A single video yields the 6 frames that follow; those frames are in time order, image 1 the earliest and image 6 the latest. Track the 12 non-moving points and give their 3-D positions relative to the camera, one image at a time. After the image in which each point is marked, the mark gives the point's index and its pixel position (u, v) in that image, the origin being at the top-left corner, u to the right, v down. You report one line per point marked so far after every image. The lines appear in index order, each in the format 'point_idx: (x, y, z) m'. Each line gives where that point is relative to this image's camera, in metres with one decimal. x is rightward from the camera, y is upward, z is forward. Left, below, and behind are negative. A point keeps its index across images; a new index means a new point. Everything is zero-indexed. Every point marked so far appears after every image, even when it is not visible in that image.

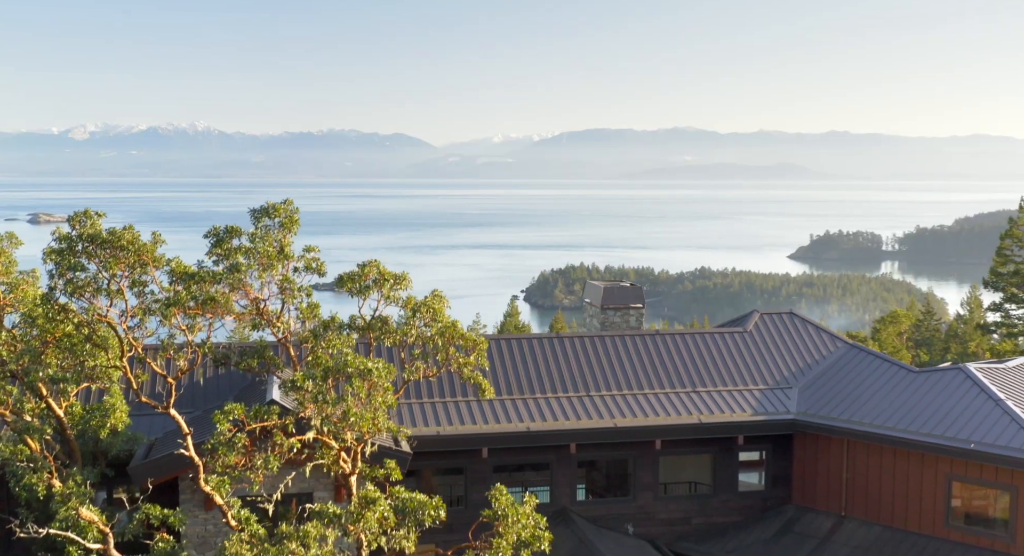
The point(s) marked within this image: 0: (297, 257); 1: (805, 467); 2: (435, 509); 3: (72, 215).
0: (-2.7, +0.3, +11.6) m
1: (+5.6, -3.6, +17.9) m
2: (-0.9, -2.7, +10.9) m
3: (-5.8, +0.8, +12.3) m
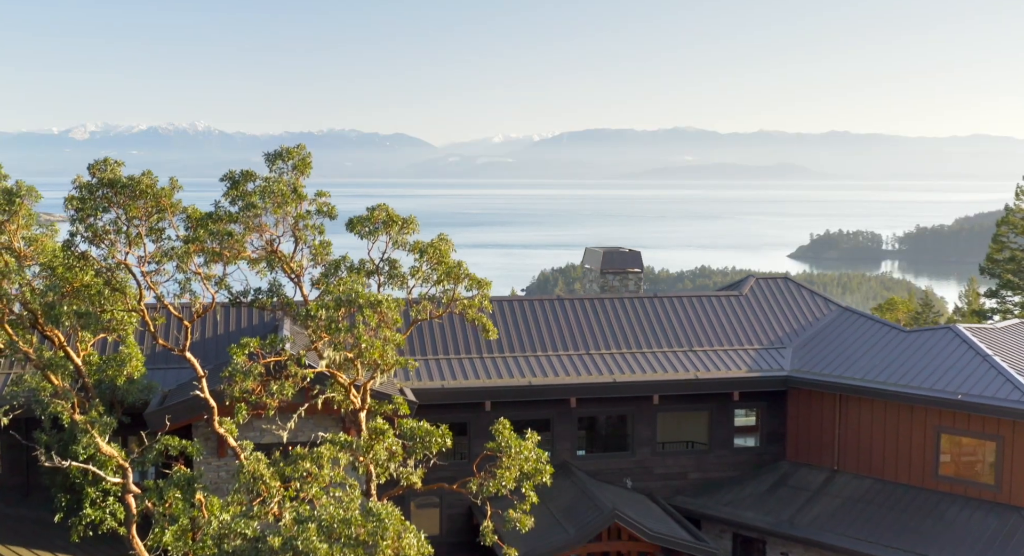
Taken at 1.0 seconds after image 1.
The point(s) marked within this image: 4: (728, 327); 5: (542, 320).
0: (-2.6, +1.0, +12.1) m
1: (+5.6, -2.8, +18.4) m
2: (-0.9, -1.9, +11.4) m
3: (-5.8, +1.6, +12.8) m
4: (+4.4, -1.0, +19.1) m
5: (+0.6, -0.8, +18.7) m
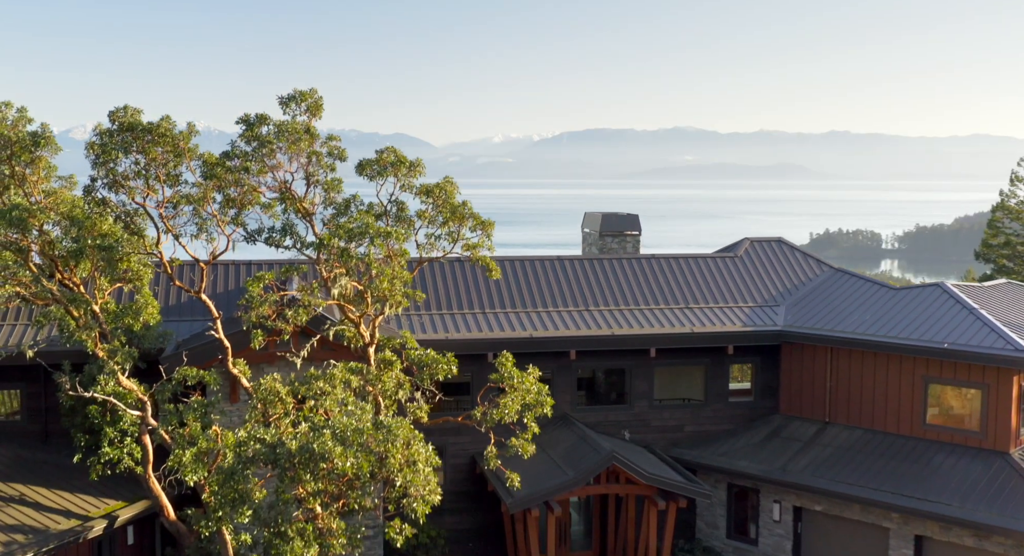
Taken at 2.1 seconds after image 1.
0: (-2.6, +1.8, +12.7) m
1: (+5.7, -2.0, +19.0) m
2: (-0.8, -1.1, +11.9) m
3: (-5.7, +2.4, +13.4) m
4: (+4.5, -0.2, +19.7) m
5: (+0.6, 0.0, +19.3) m
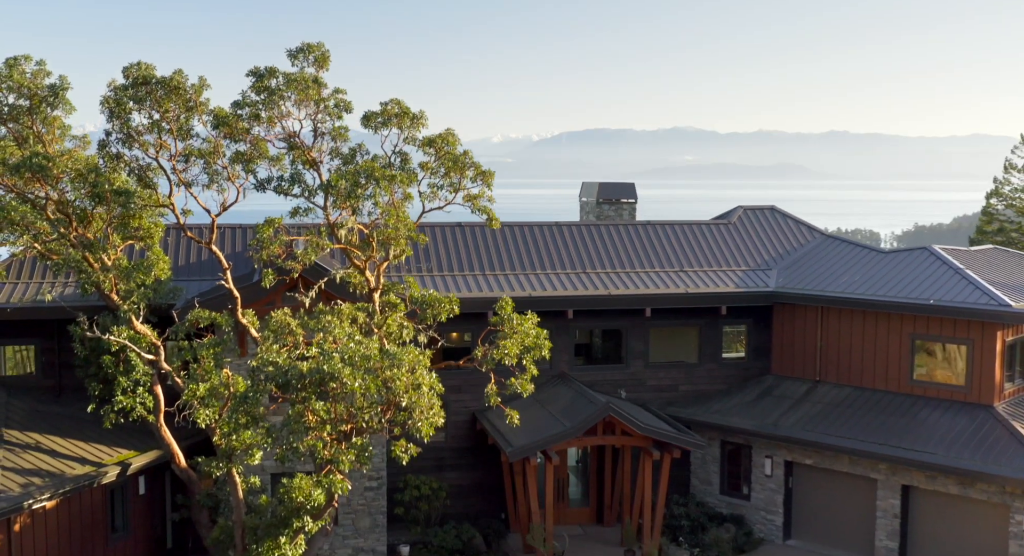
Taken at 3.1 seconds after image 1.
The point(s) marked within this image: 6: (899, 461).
0: (-2.6, +2.6, +13.2) m
1: (+5.7, -1.3, +19.5) m
2: (-0.9, -0.3, +12.5) m
3: (-5.8, +3.1, +13.9) m
4: (+4.4, +0.6, +20.2) m
5: (+0.6, +0.7, +19.8) m
6: (+6.7, -3.2, +16.2) m
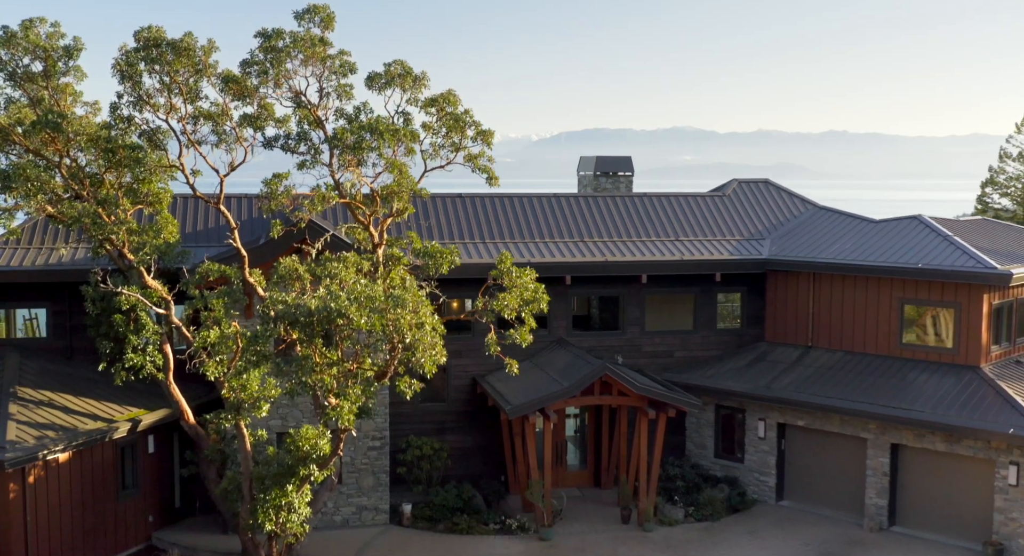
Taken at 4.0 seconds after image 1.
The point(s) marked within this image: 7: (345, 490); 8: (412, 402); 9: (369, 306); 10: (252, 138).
0: (-2.6, +3.2, +13.6) m
1: (+5.7, -0.6, +20.0) m
2: (-0.9, +0.3, +12.9) m
3: (-5.8, +3.8, +14.4) m
4: (+4.4, +1.2, +20.7) m
5: (+0.6, +1.4, +20.3) m
6: (+6.7, -2.5, +16.7) m
7: (-3.1, -3.9, +17.4) m
8: (-2.0, -2.5, +18.6) m
9: (-1.7, -0.3, +10.8) m
10: (-3.9, +2.1, +13.9) m
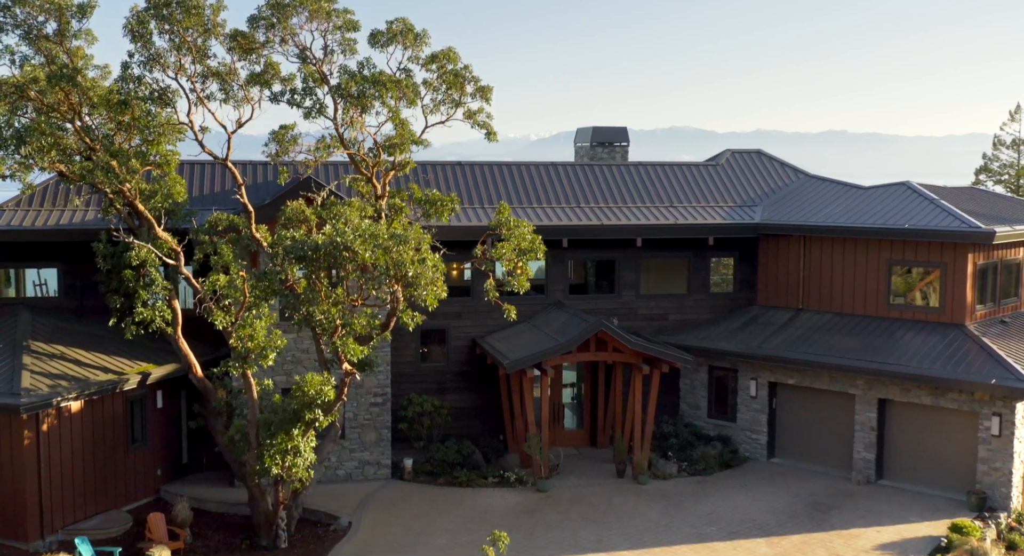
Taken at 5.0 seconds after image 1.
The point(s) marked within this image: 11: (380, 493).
0: (-2.6, +4.0, +14.1) m
1: (+5.6, +0.1, +20.5) m
2: (-0.9, +1.1, +13.4) m
3: (-5.8, +4.5, +14.9) m
4: (+4.4, +2.0, +21.2) m
5: (+0.6, +2.1, +20.8) m
6: (+6.7, -1.7, +17.2) m
7: (-3.1, -3.2, +17.9) m
8: (-2.0, -1.7, +19.1) m
9: (-1.7, +0.4, +11.3) m
10: (-3.9, +2.8, +14.4) m
11: (-2.4, -4.0, +17.3) m
